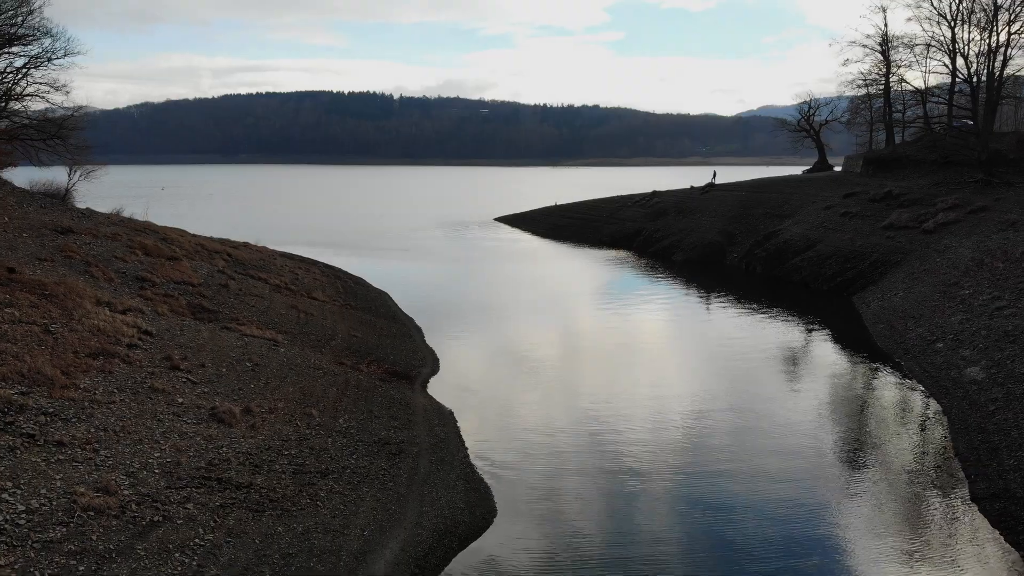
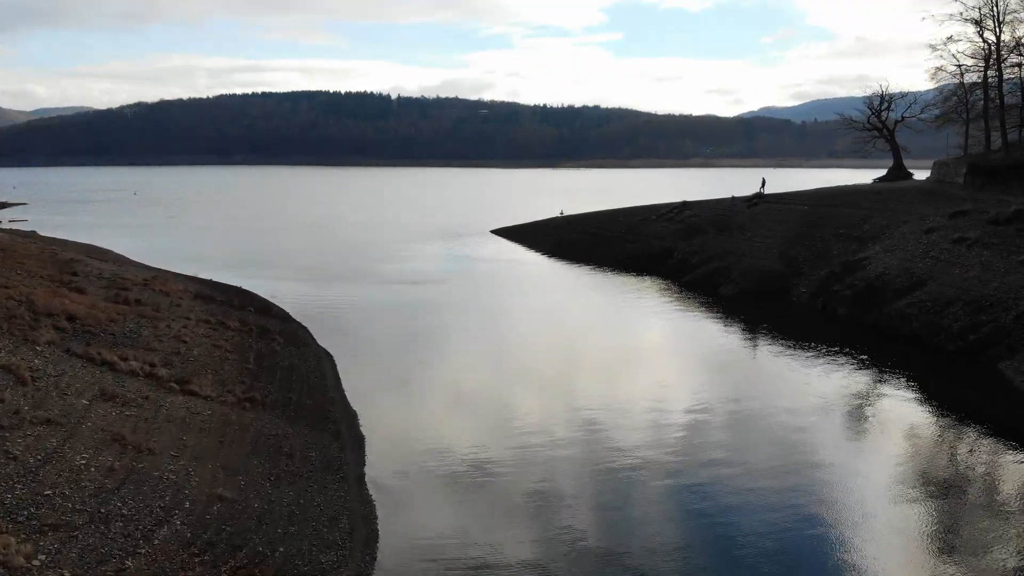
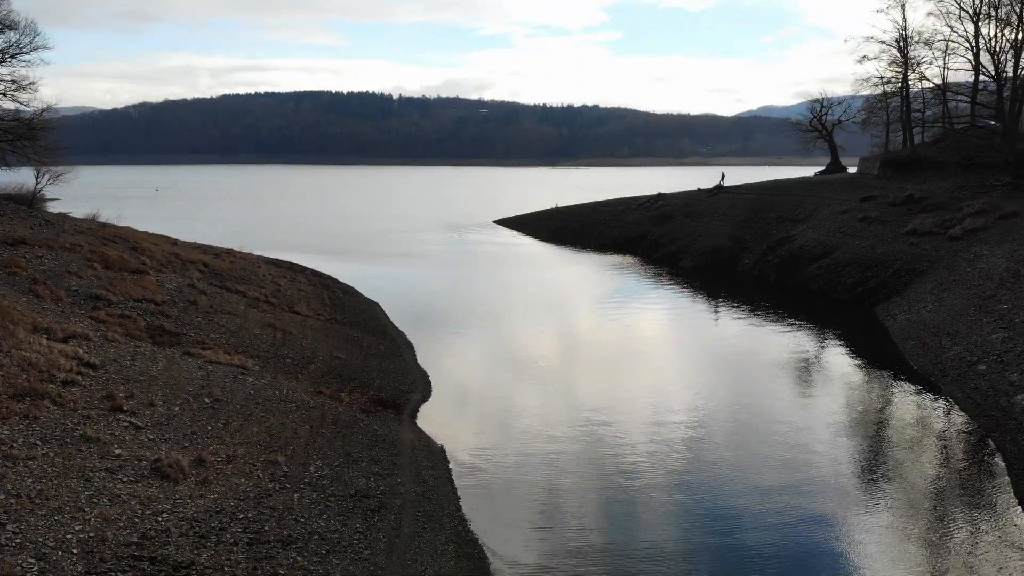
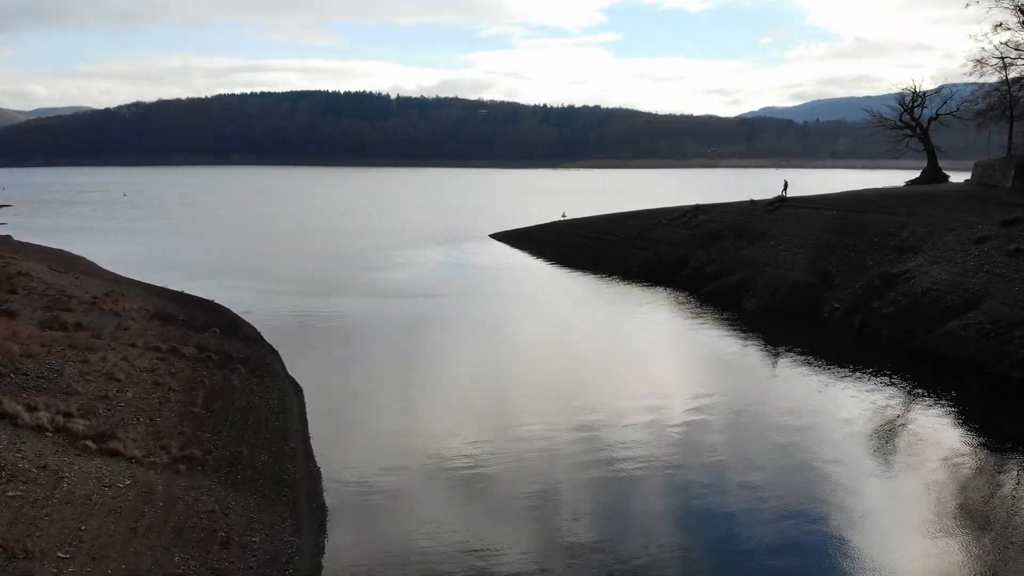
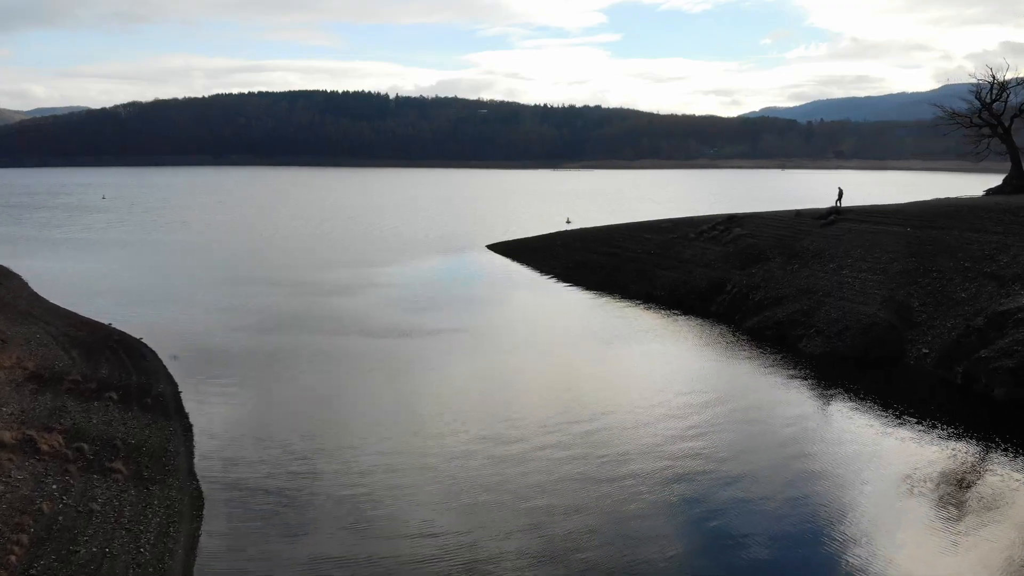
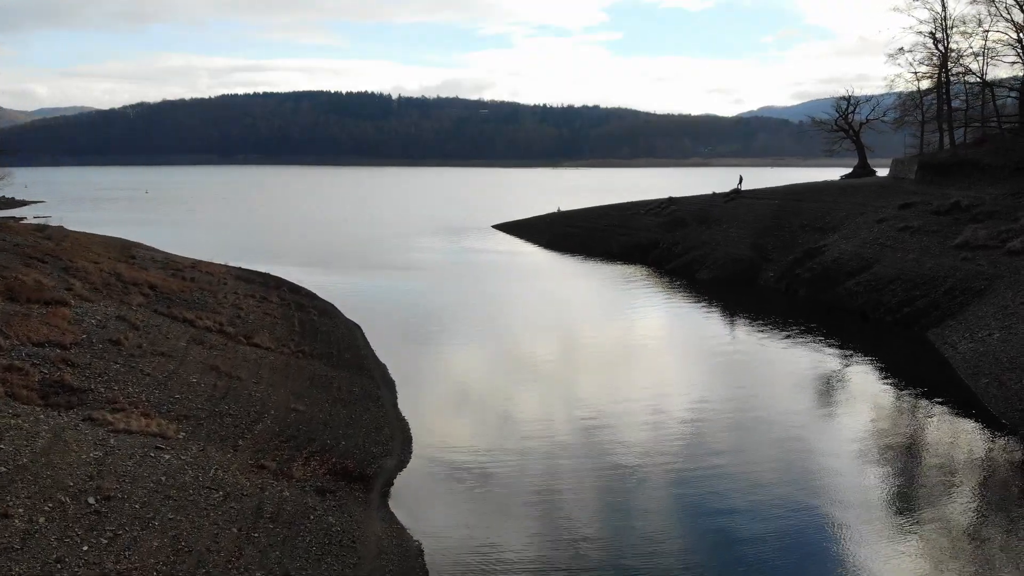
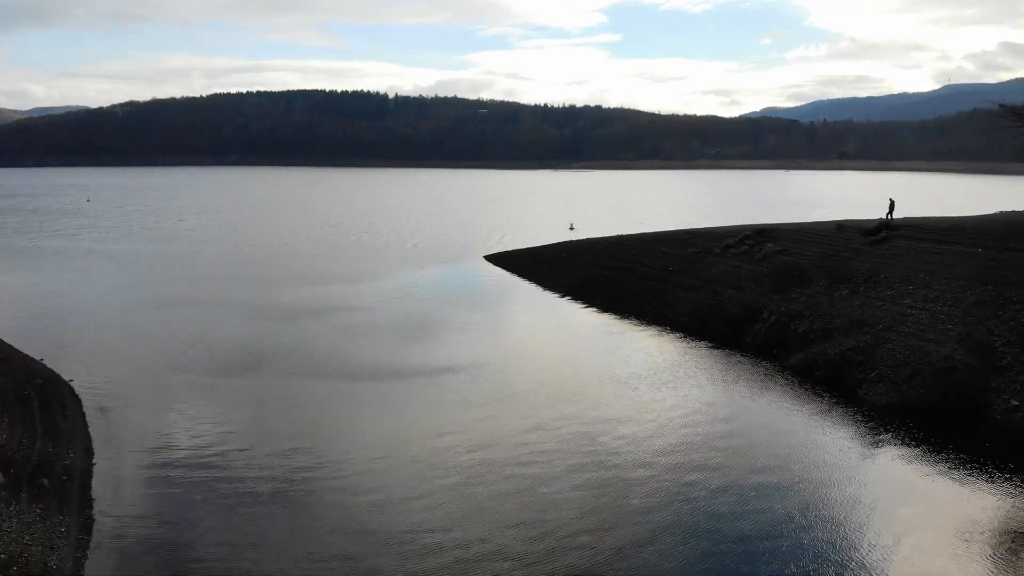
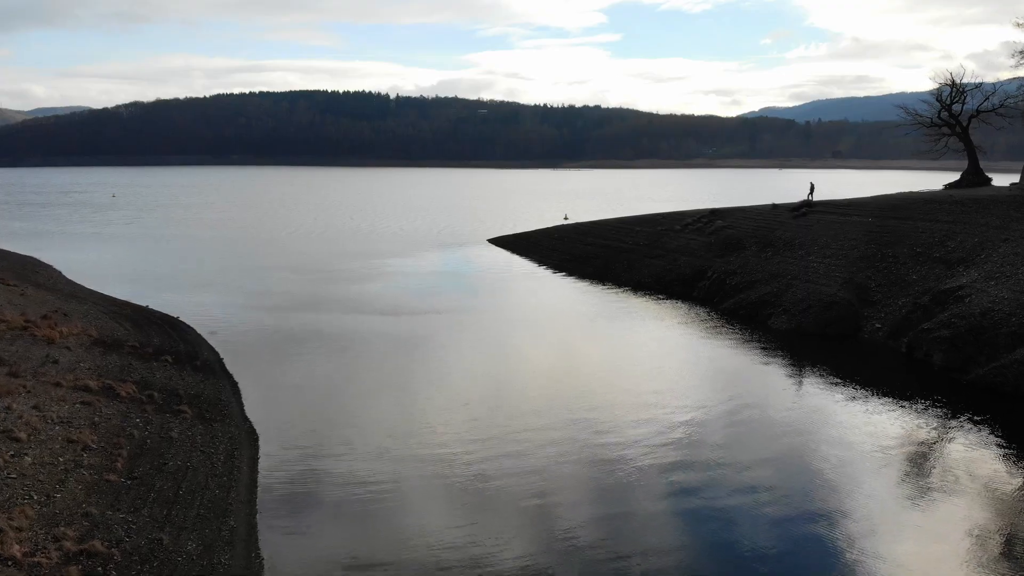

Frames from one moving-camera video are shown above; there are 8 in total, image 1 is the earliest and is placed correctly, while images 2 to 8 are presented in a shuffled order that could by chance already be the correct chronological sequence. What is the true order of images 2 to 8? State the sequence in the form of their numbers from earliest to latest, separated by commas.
3, 6, 2, 4, 8, 5, 7
